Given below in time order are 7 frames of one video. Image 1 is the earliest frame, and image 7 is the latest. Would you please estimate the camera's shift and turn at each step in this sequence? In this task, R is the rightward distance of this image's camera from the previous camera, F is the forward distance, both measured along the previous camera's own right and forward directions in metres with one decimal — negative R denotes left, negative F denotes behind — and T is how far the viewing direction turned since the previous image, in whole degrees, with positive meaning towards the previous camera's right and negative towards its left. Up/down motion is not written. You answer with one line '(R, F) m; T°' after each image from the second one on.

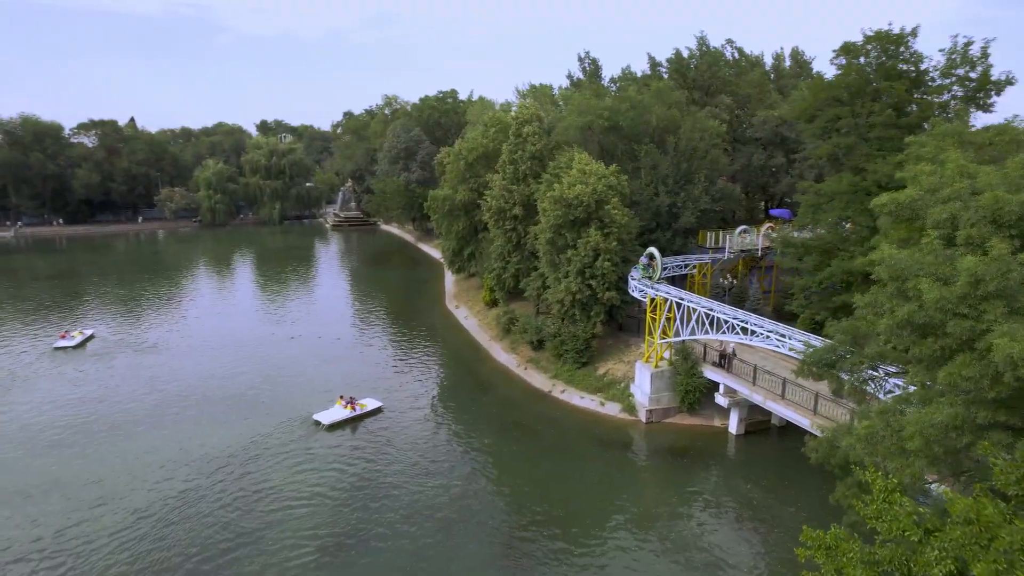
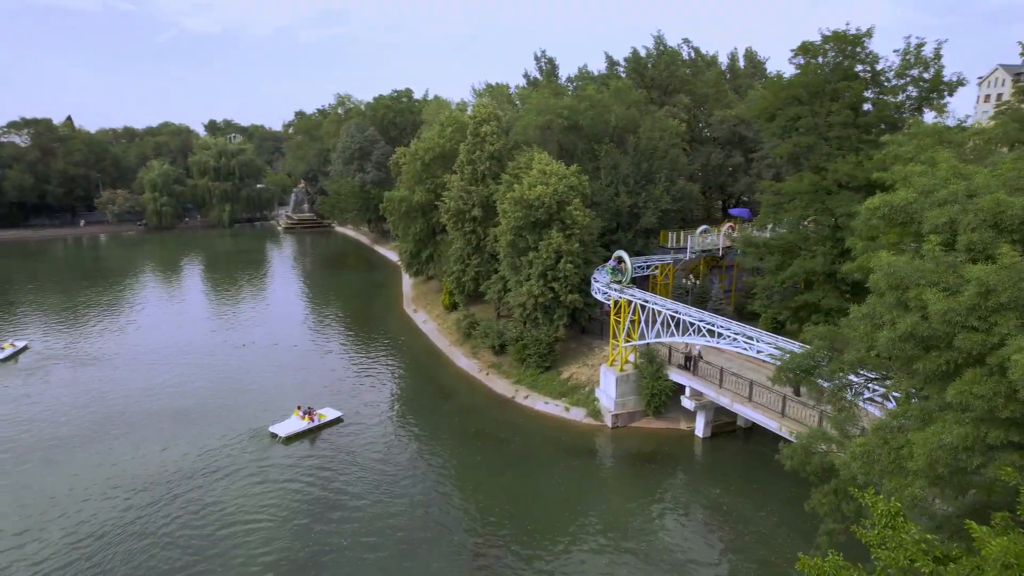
(-0.1, +0.8) m; +4°
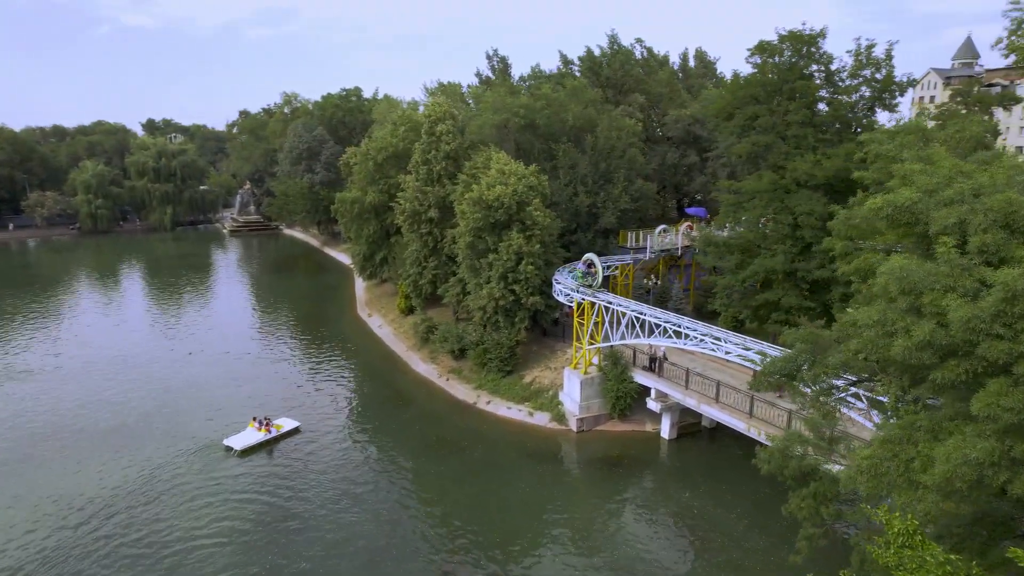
(-0.4, +0.7) m; +4°
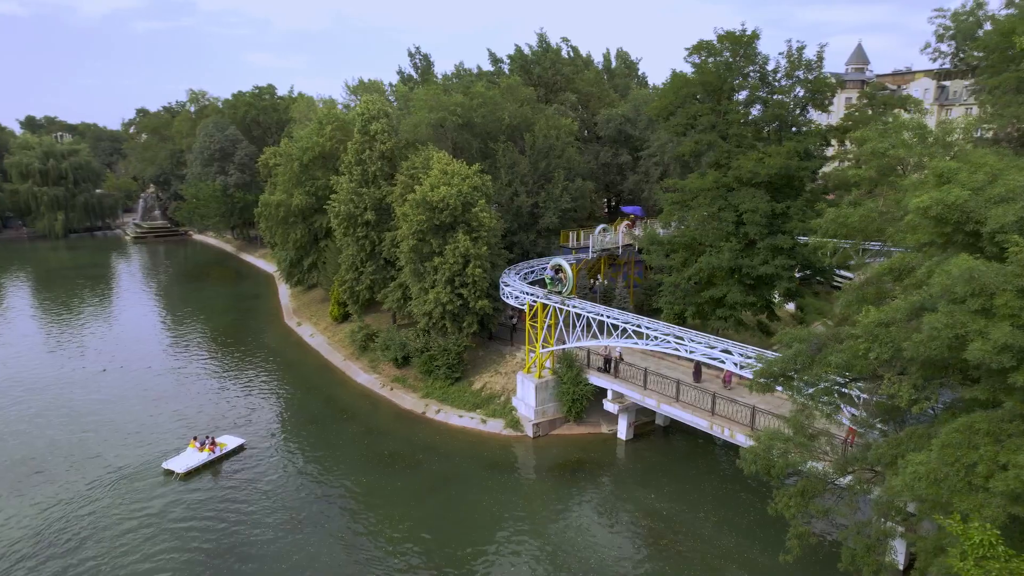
(-1.4, +0.9) m; +7°
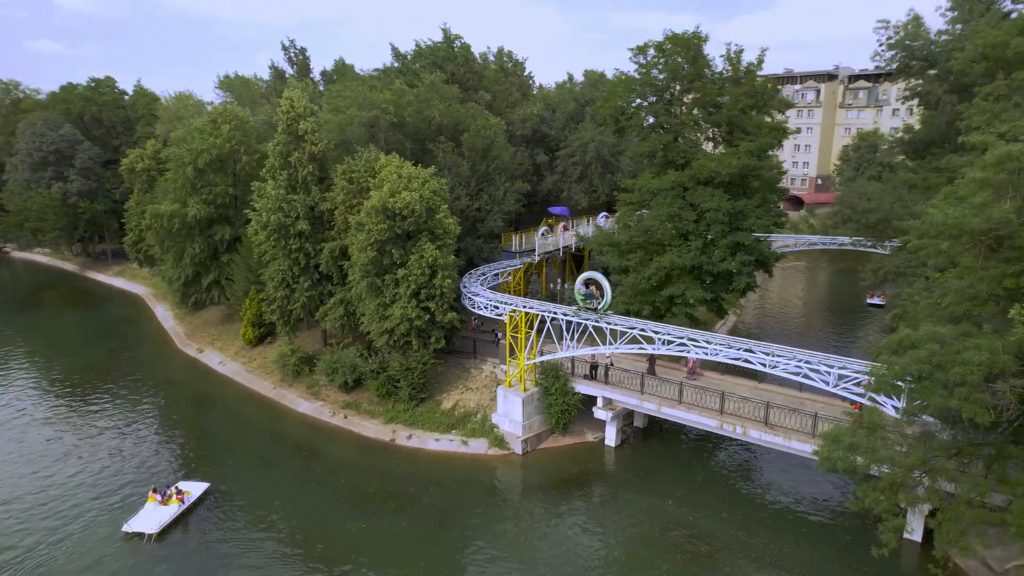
(-5.2, +2.1) m; +14°
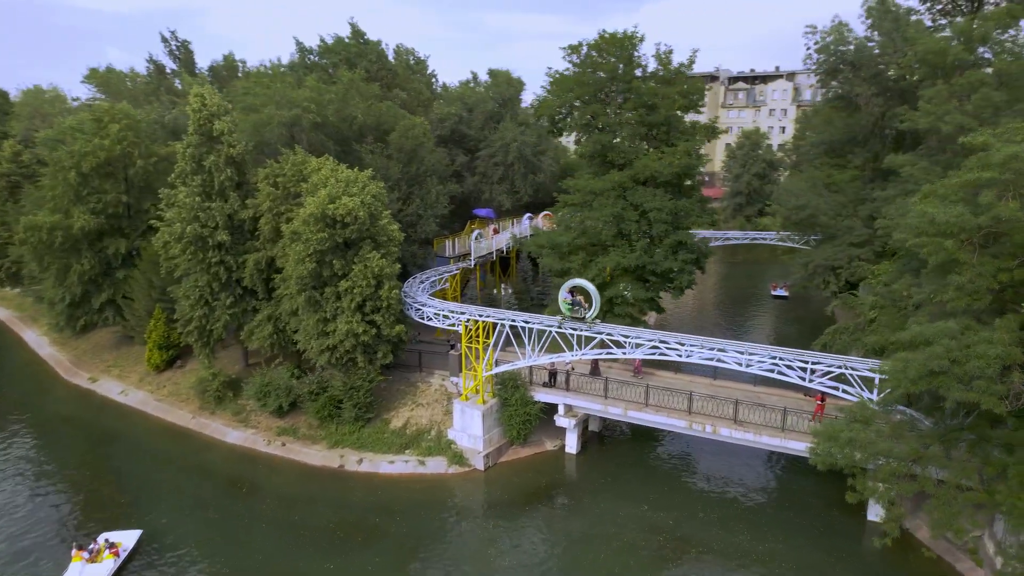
(-2.6, +1.3) m; +10°
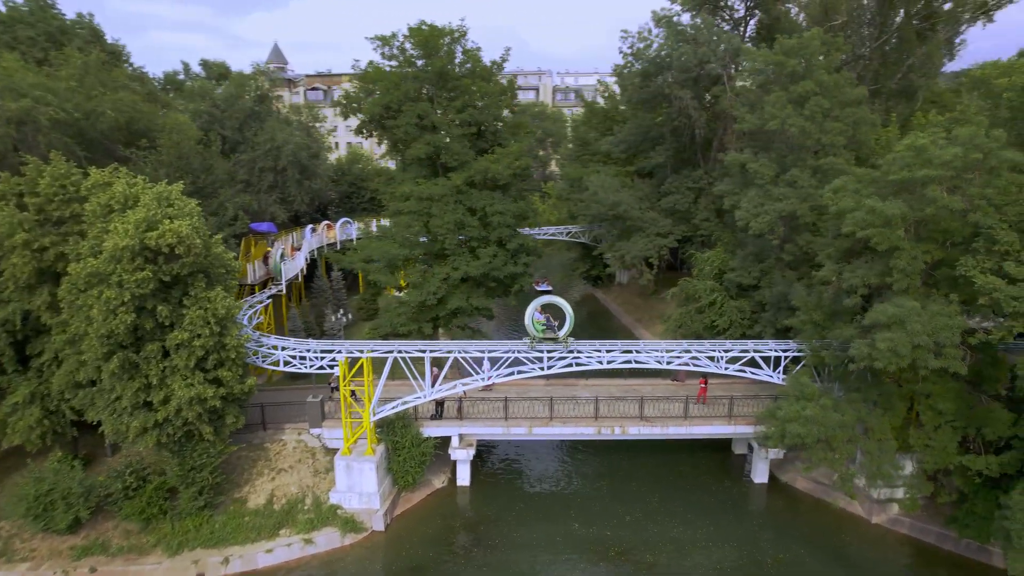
(-6.3, +3.9) m; +28°
